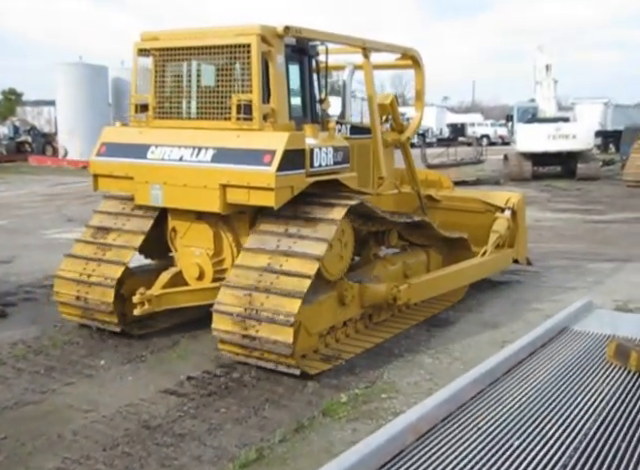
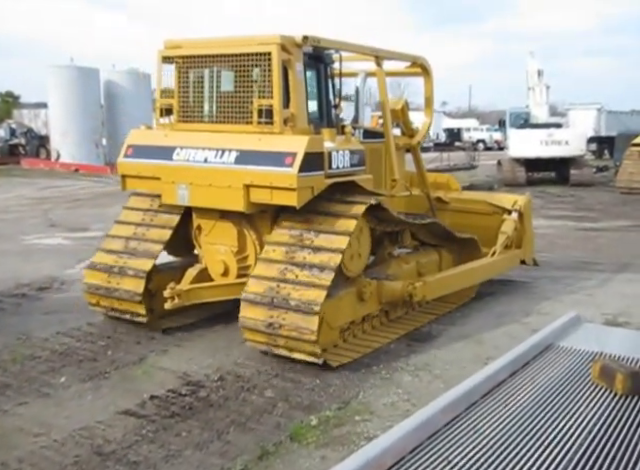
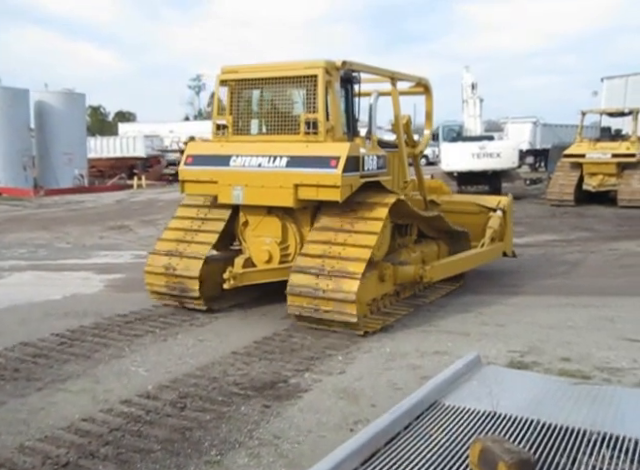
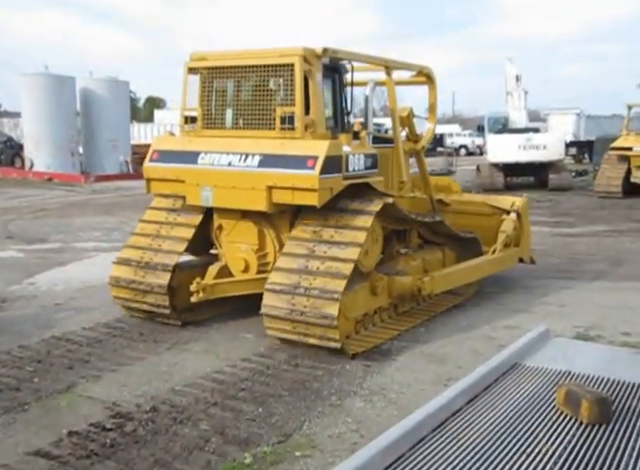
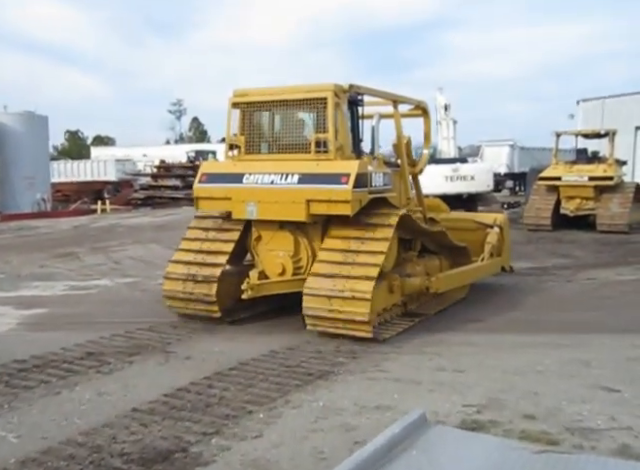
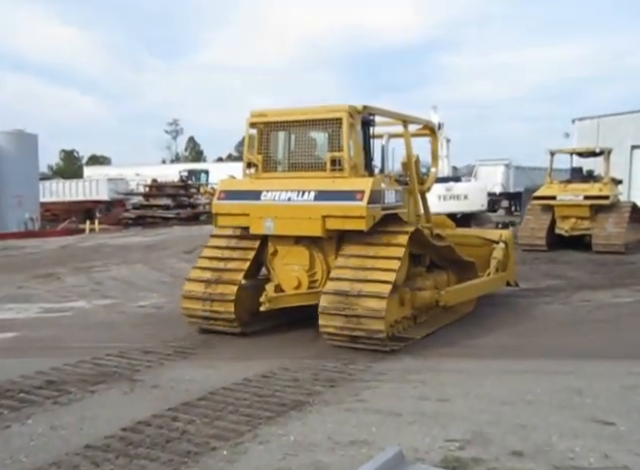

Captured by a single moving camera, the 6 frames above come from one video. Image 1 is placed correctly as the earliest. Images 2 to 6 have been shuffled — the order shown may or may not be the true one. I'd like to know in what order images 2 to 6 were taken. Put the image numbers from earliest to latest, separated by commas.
2, 4, 3, 5, 6
